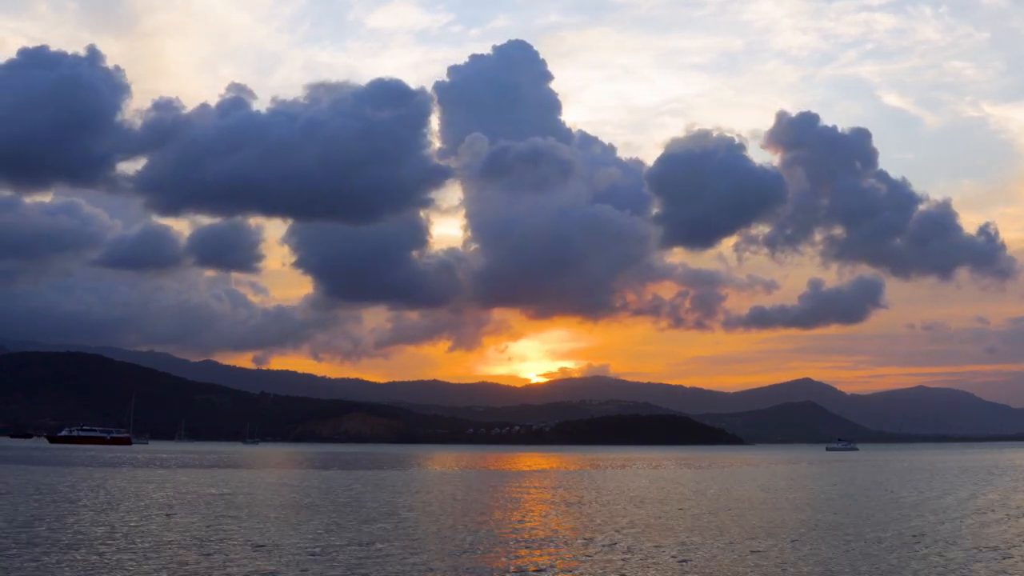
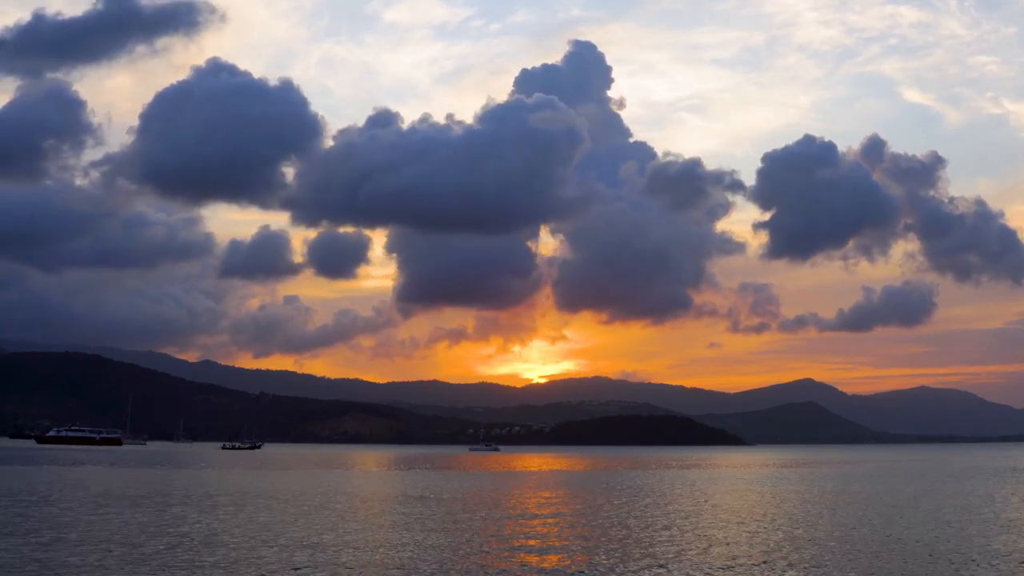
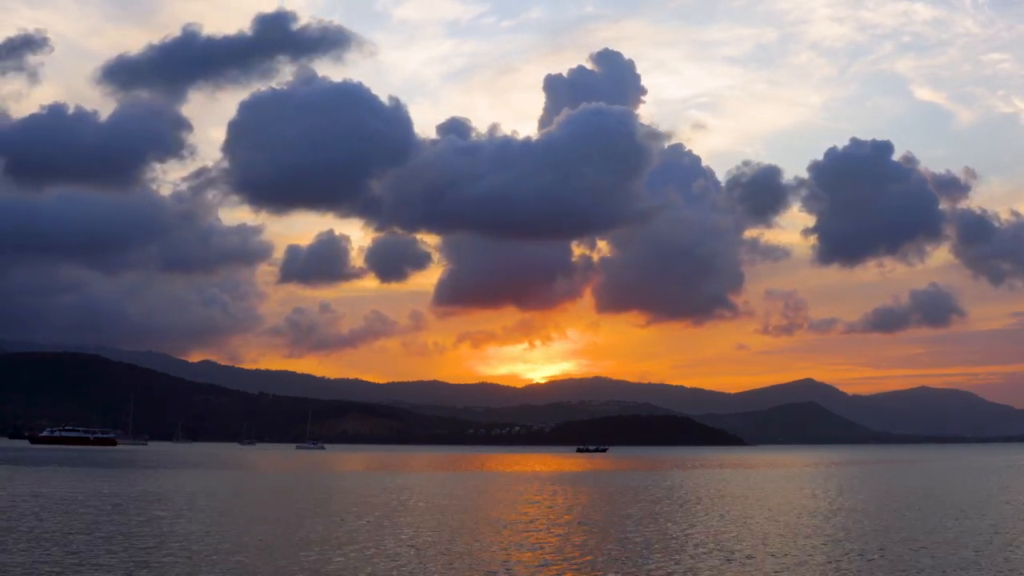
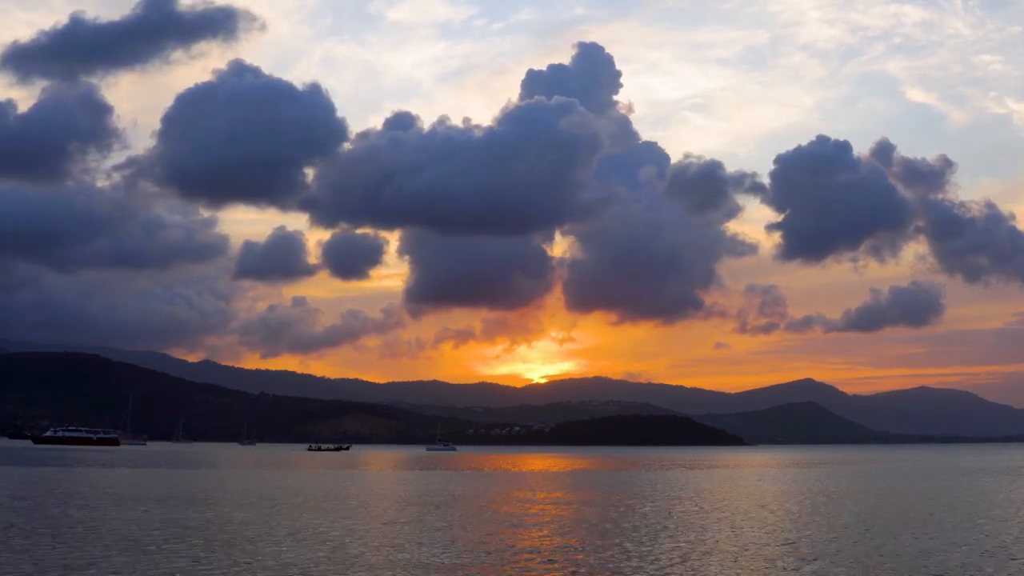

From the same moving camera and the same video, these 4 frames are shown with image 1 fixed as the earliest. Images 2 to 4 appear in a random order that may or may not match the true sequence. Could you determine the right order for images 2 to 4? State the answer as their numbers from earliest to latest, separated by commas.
2, 4, 3
